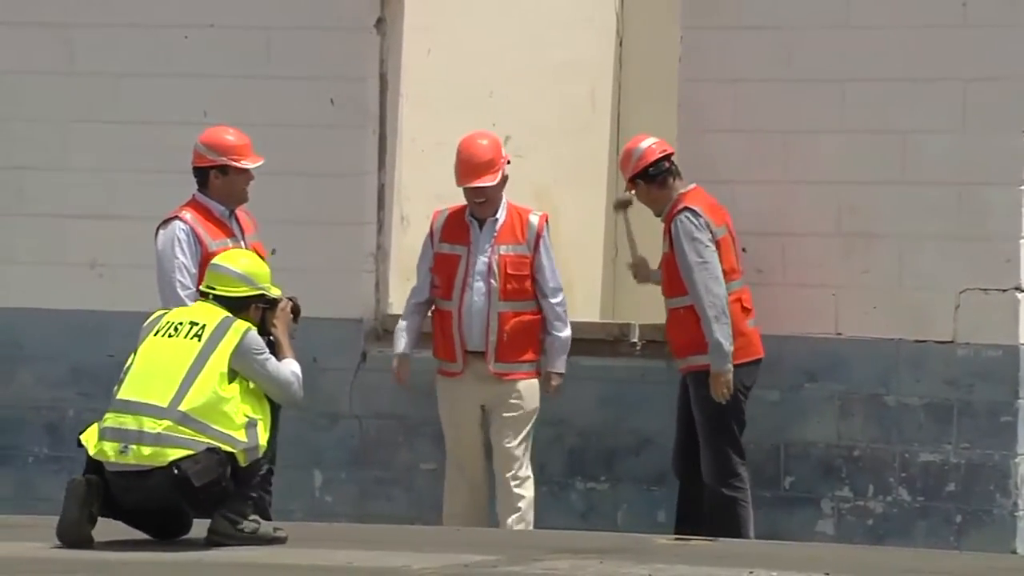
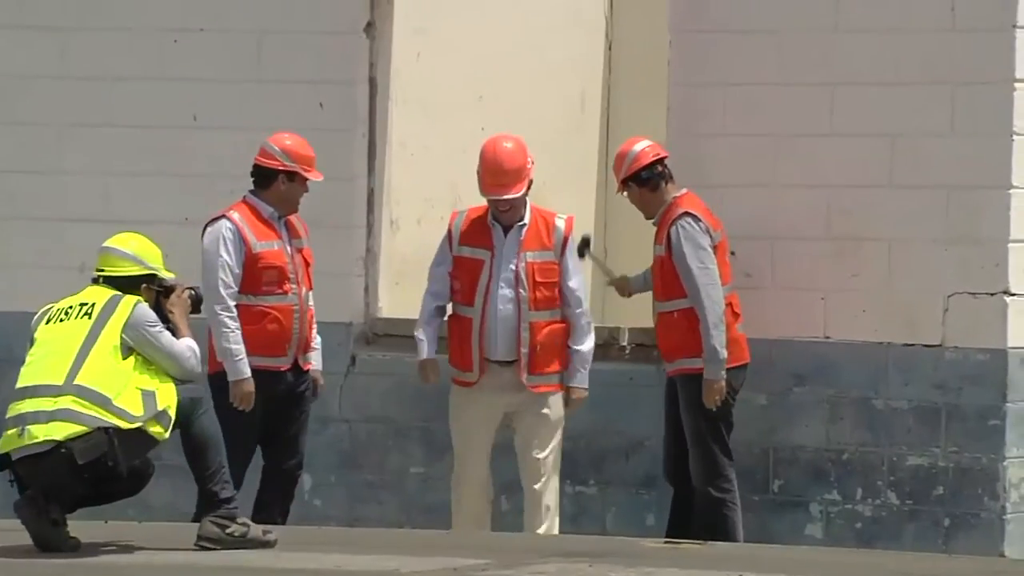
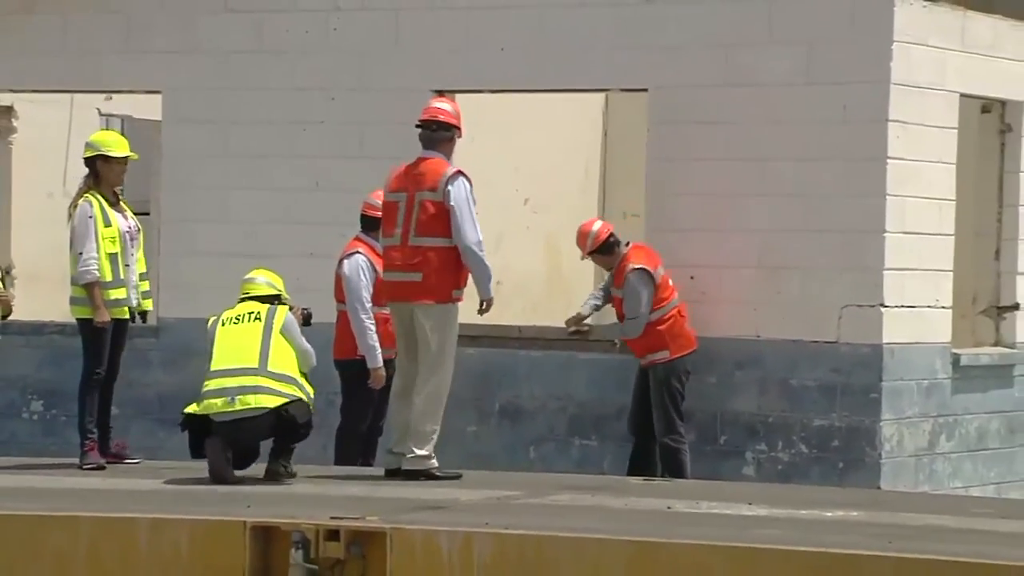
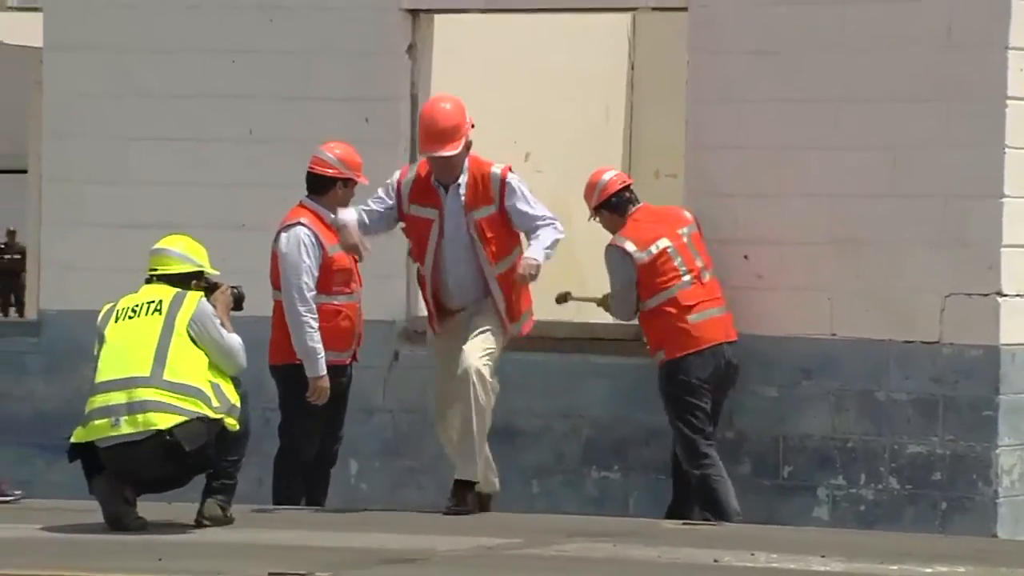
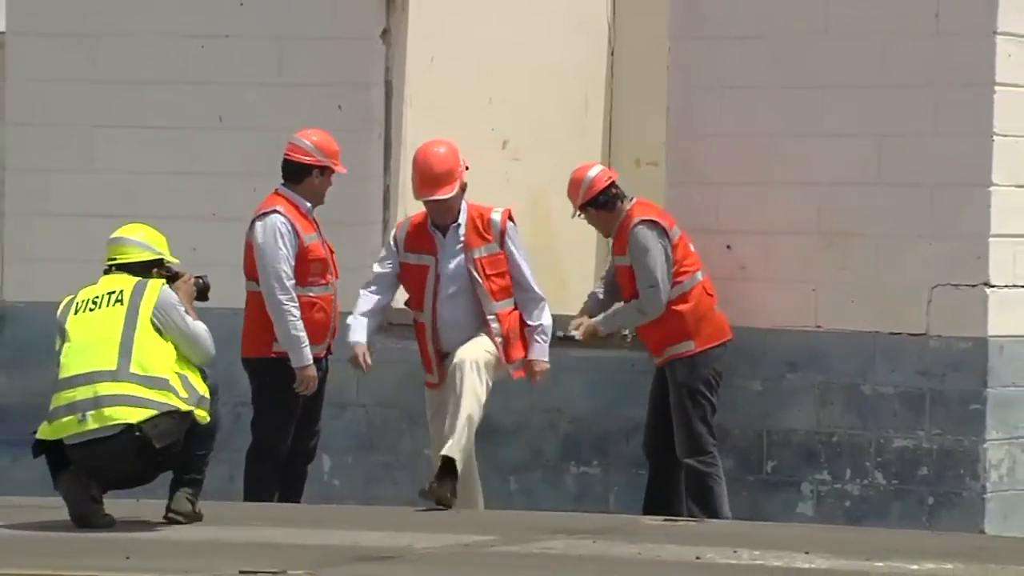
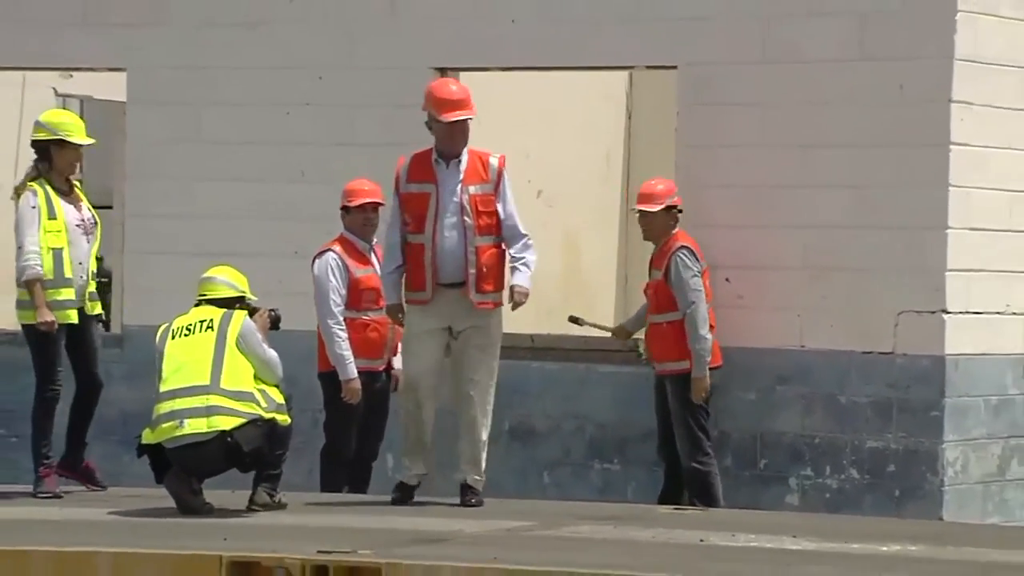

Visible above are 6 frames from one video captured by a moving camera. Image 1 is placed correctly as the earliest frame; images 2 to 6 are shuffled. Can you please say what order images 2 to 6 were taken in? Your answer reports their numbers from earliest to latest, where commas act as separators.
2, 5, 4, 6, 3
